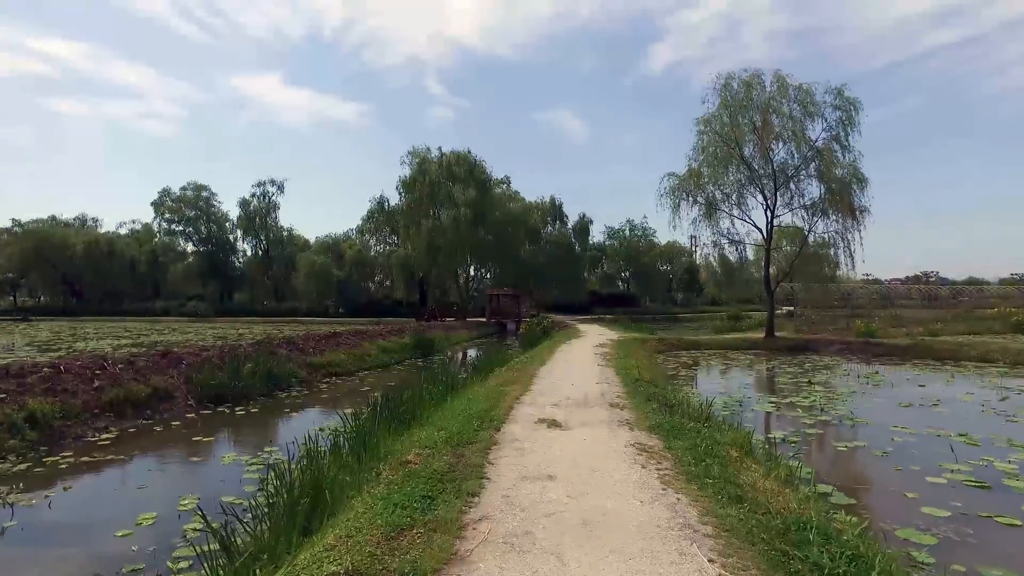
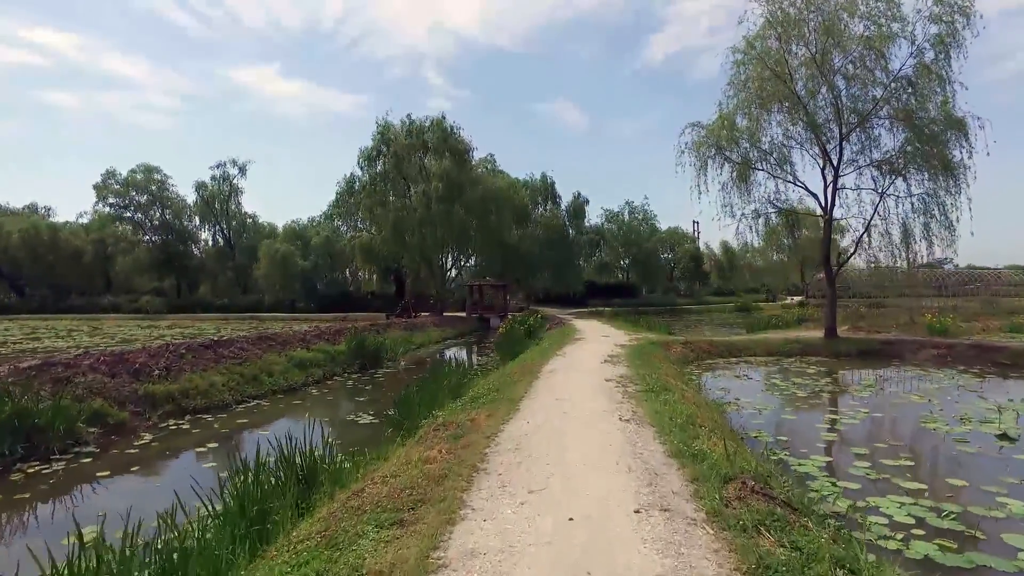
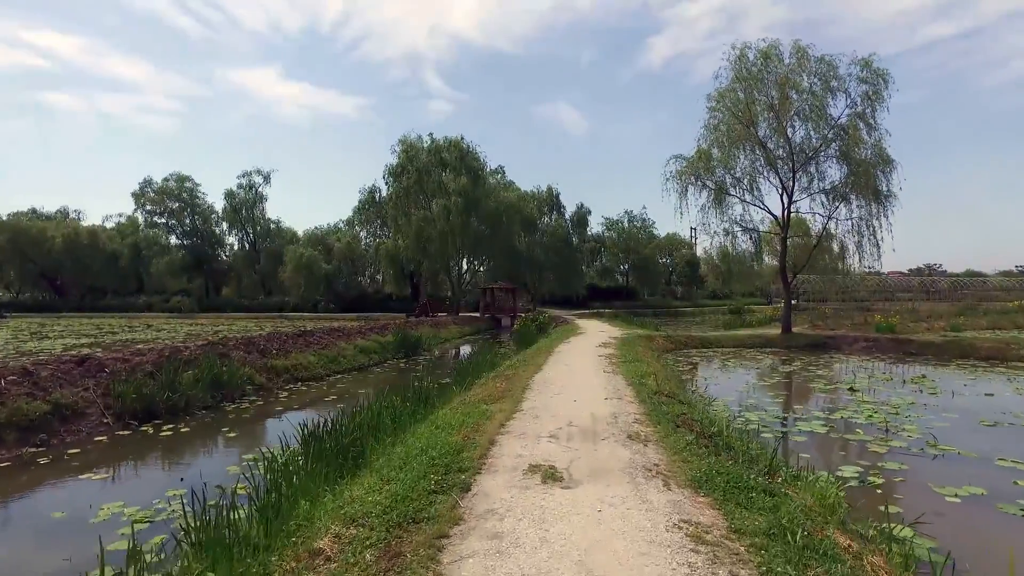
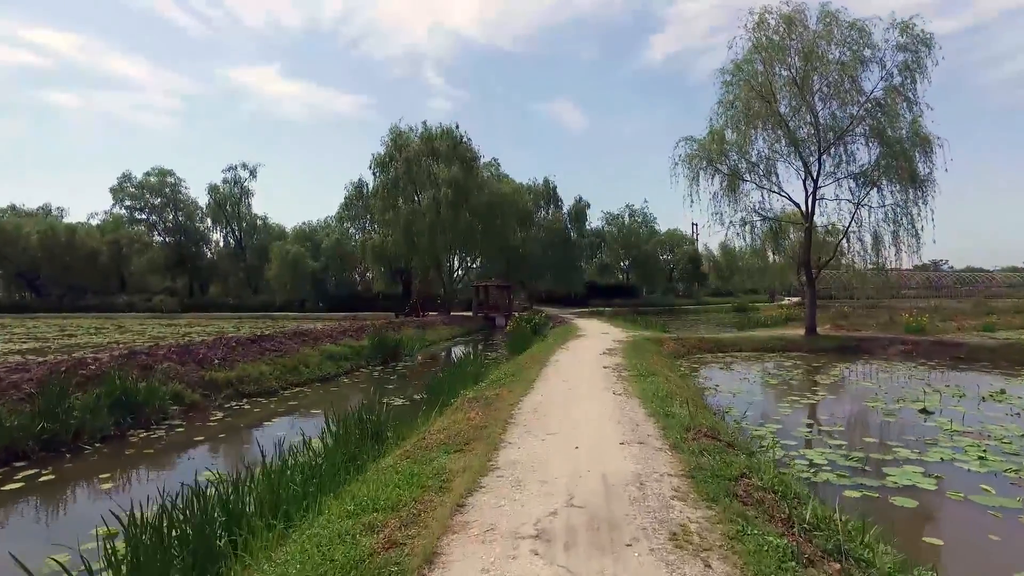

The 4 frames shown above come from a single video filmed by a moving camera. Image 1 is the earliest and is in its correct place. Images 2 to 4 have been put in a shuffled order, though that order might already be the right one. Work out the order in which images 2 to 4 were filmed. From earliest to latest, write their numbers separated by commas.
3, 4, 2
